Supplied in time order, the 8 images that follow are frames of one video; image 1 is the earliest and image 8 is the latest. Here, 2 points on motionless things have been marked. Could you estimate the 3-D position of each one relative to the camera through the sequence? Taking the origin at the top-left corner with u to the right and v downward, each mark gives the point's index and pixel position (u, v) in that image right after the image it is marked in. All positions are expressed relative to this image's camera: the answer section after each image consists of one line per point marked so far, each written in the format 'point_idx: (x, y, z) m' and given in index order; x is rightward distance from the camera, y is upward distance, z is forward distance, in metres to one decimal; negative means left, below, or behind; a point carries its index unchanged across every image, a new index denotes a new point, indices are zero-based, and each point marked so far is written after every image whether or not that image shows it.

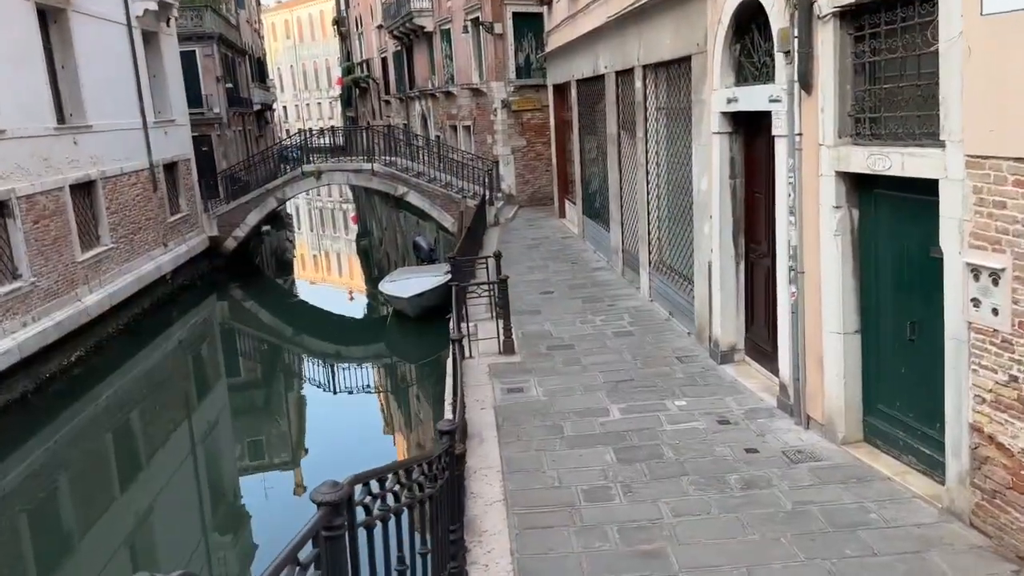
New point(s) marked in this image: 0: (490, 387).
0: (-0.2, -0.9, +7.7) m
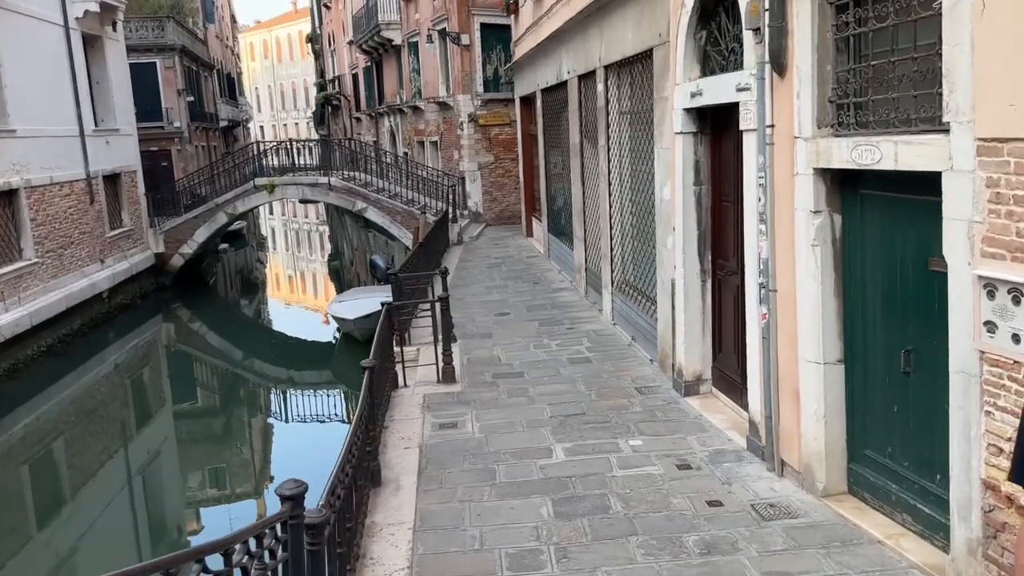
0: (-0.7, -1.1, +6.7) m
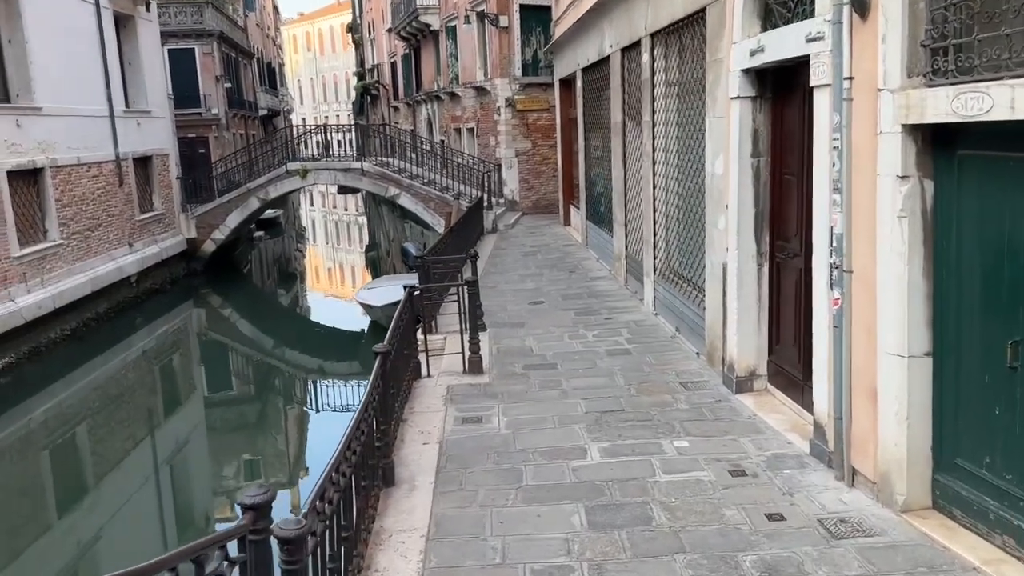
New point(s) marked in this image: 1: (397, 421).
0: (-0.5, -0.9, +6.1) m
1: (-0.8, -0.9, +5.7) m
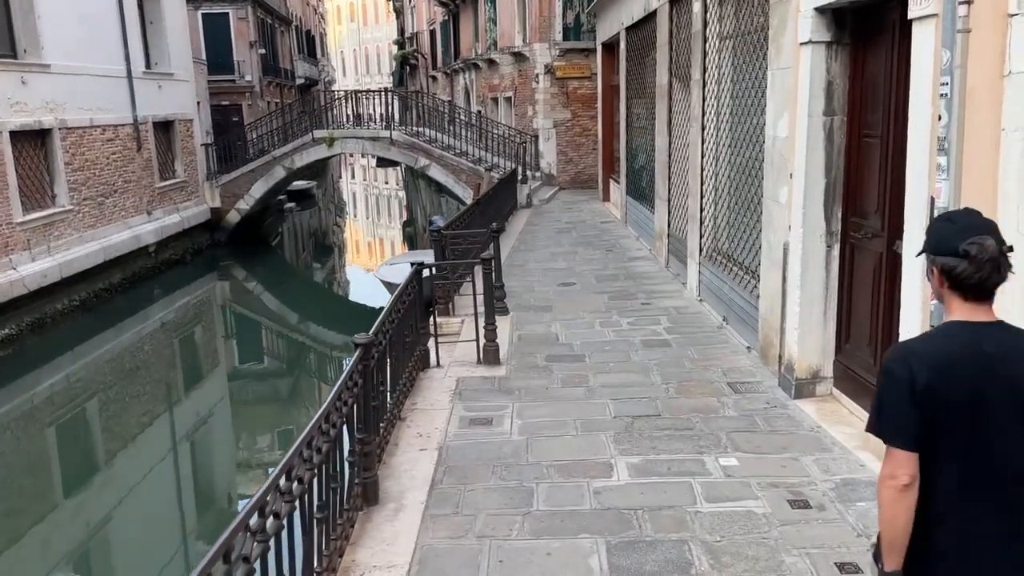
0: (-0.4, -0.8, +5.2) m
1: (-0.7, -0.8, +4.8) m
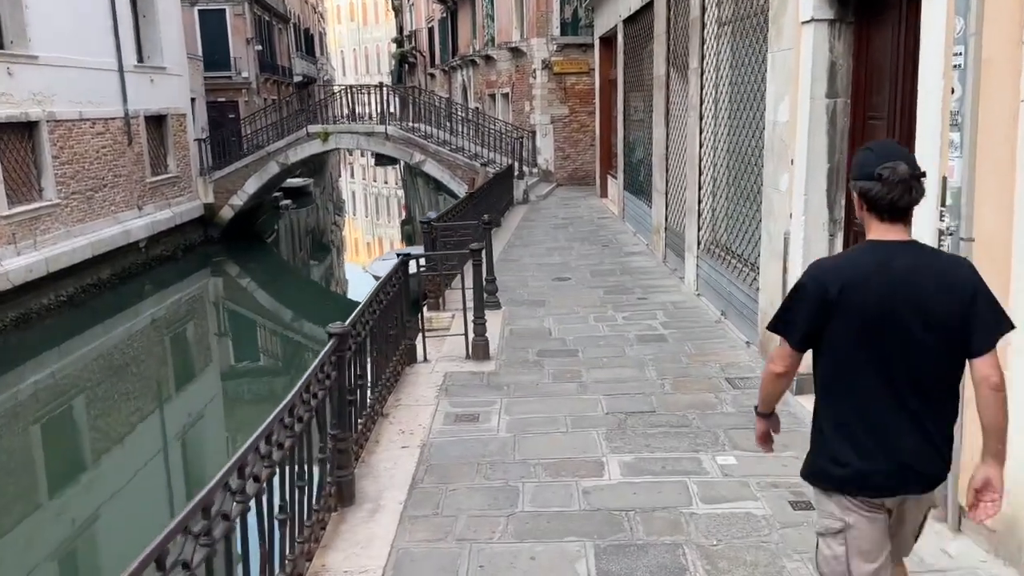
0: (-0.5, -0.7, +5.0) m
1: (-0.8, -0.7, +4.6) m
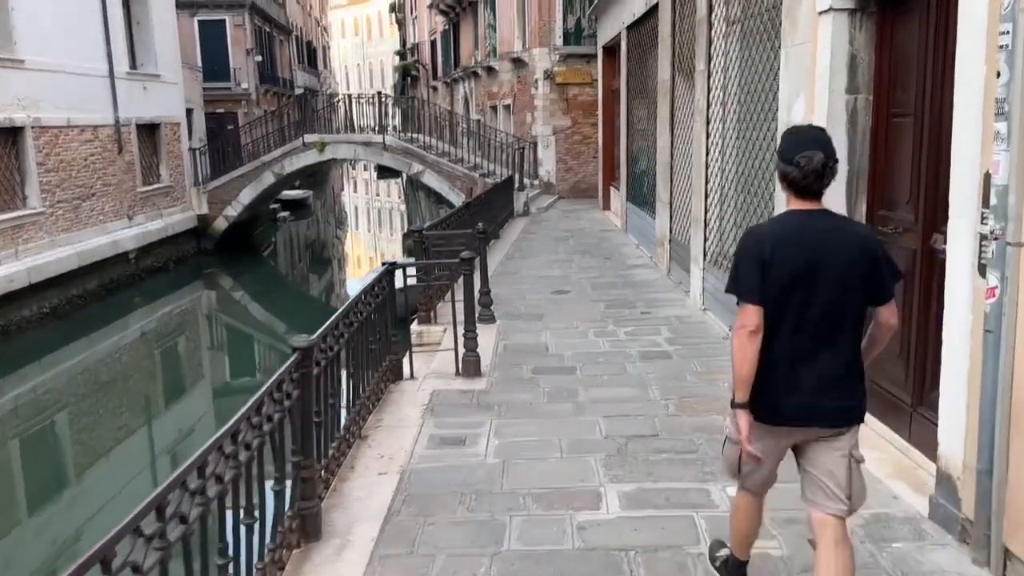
0: (-0.5, -0.8, +4.6) m
1: (-0.8, -0.8, +4.2) m
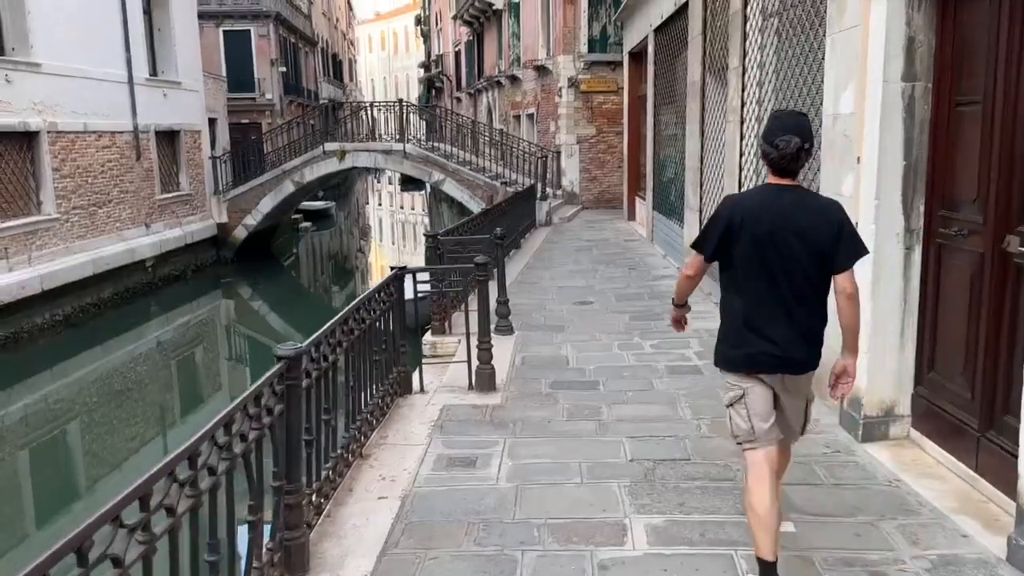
0: (-0.5, -0.8, +4.2) m
1: (-0.8, -0.8, +3.8) m
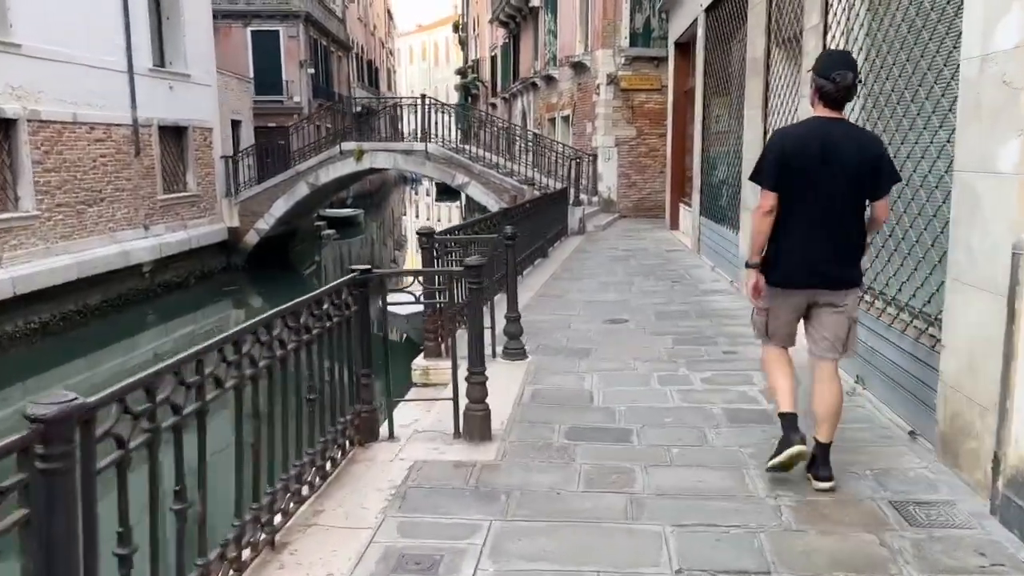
0: (-0.5, -0.9, +2.9) m
1: (-0.8, -0.8, +2.4) m
